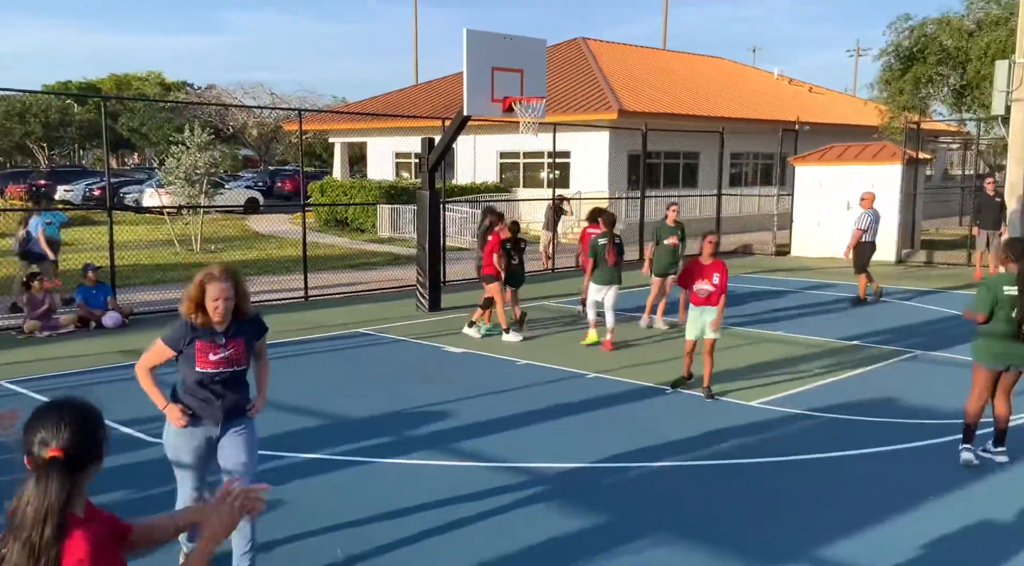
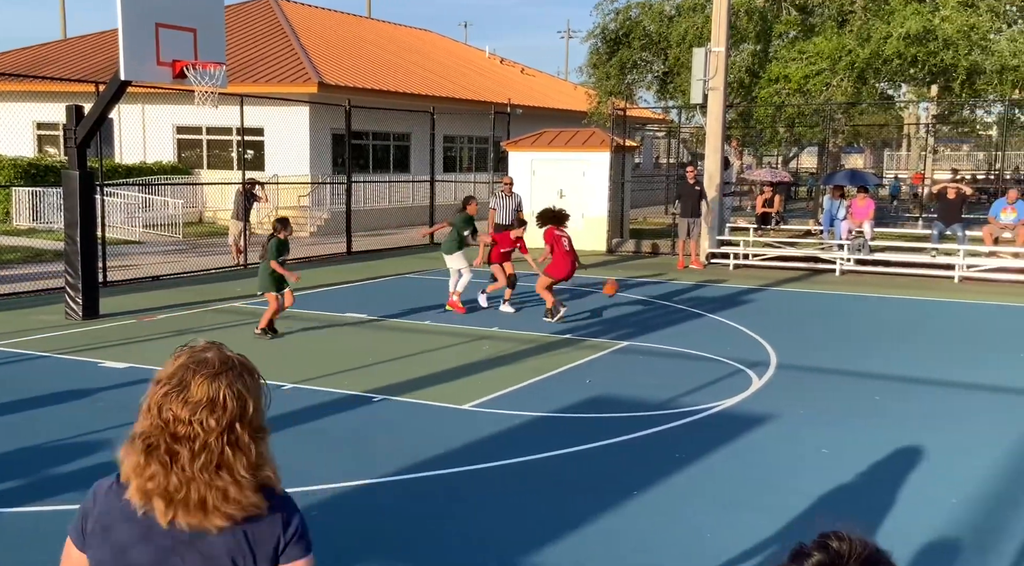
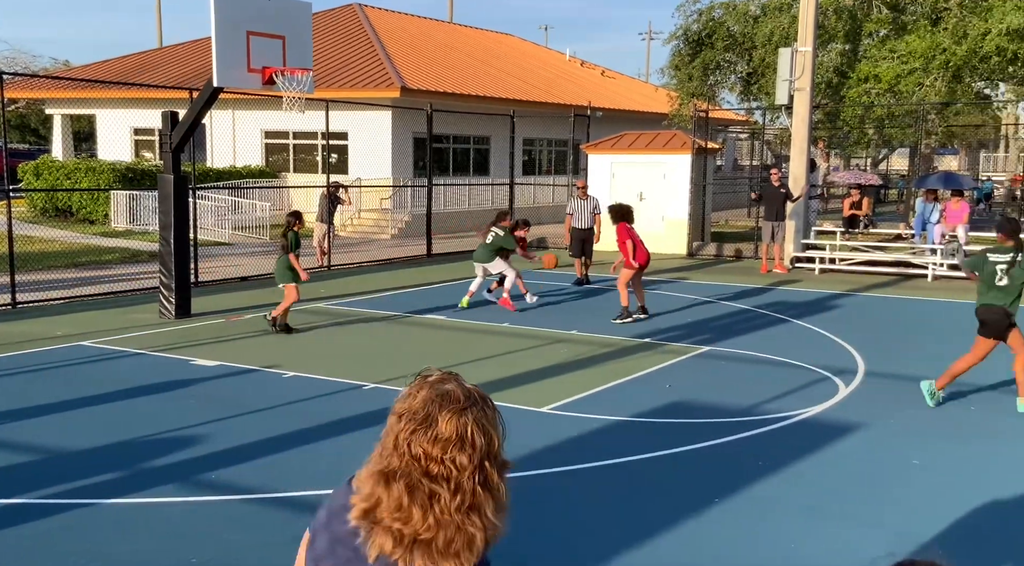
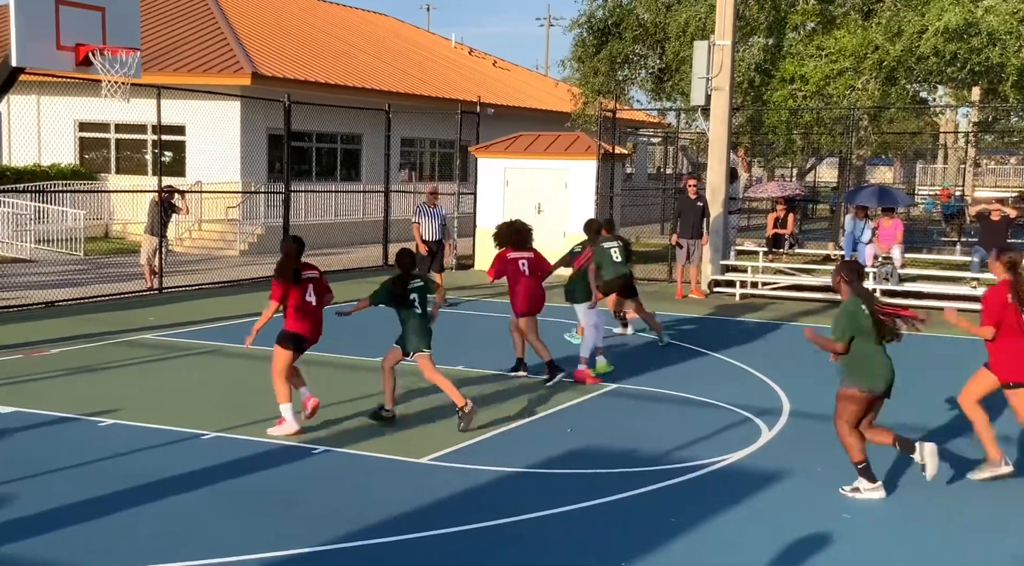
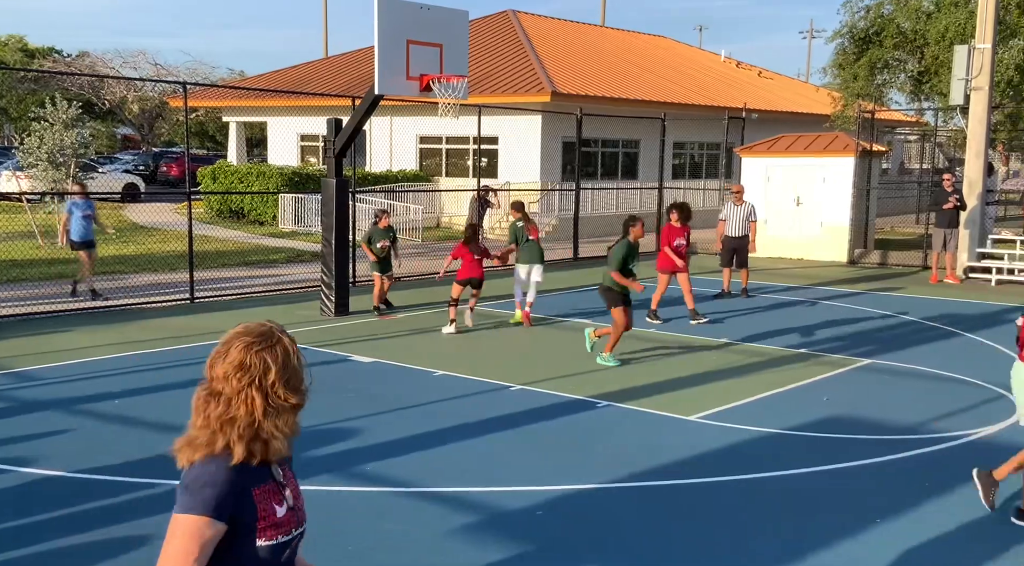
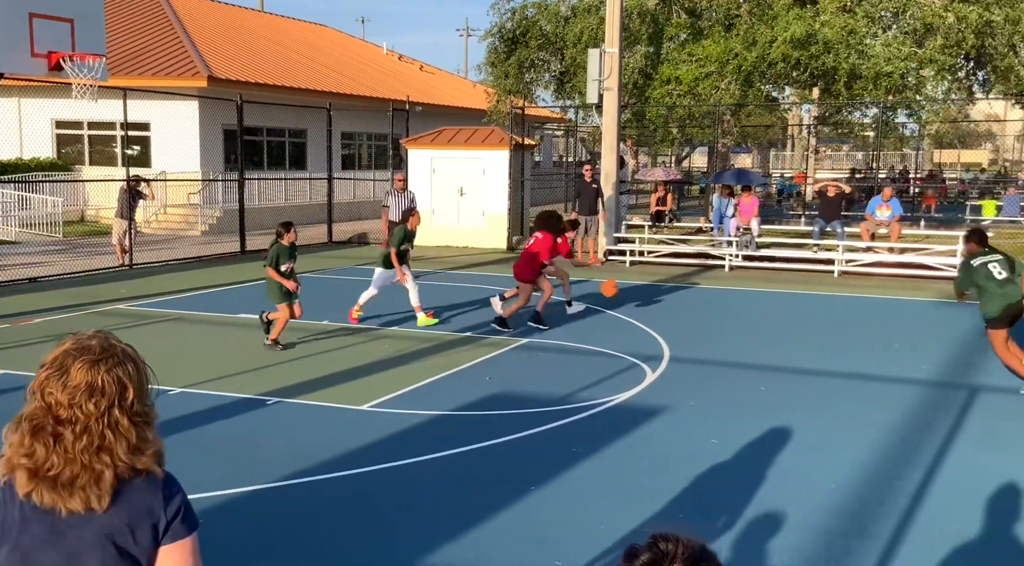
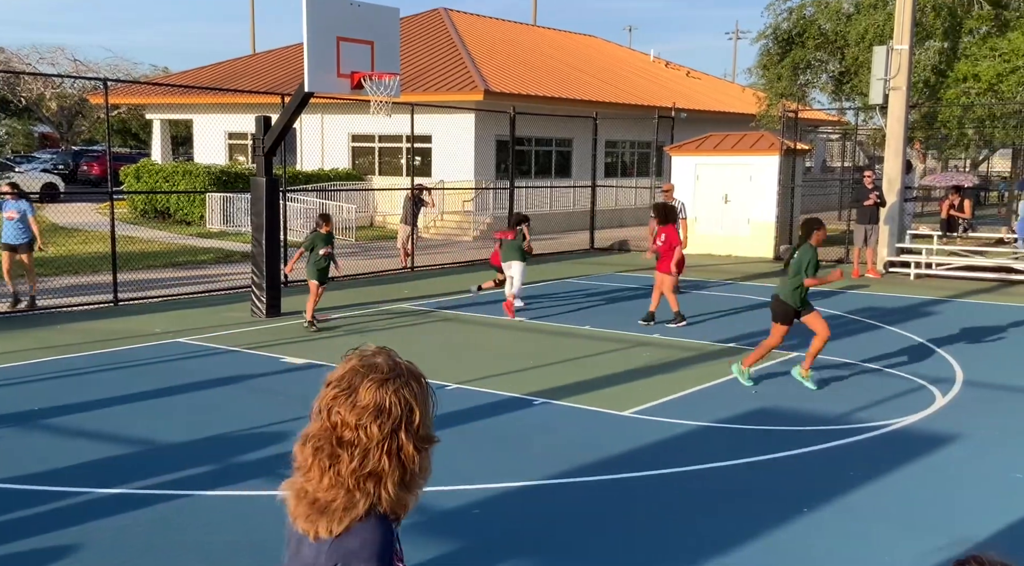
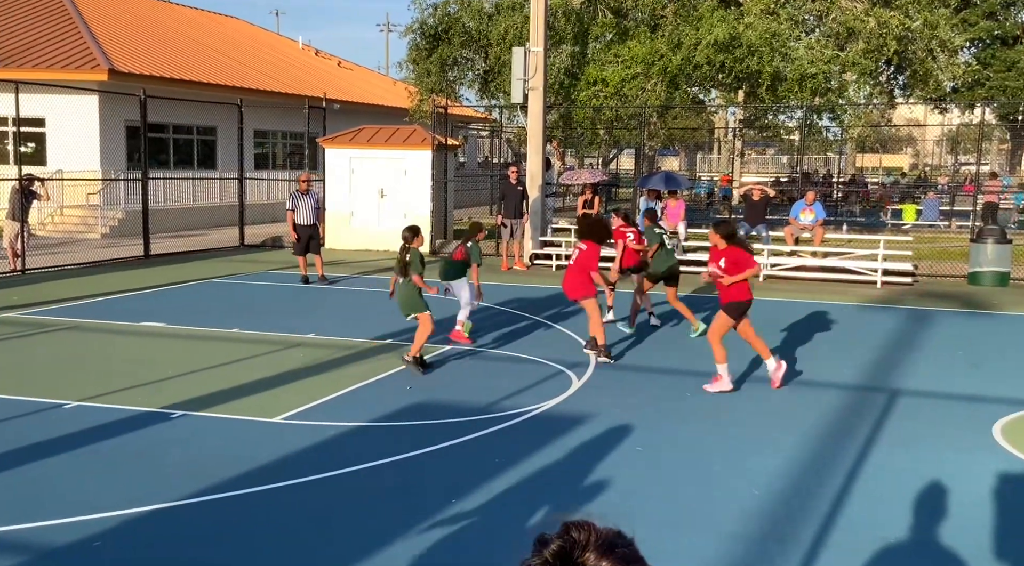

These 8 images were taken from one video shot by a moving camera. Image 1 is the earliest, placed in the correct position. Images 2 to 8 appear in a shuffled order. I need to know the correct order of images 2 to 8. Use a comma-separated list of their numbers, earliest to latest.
5, 7, 3, 2, 6, 8, 4
